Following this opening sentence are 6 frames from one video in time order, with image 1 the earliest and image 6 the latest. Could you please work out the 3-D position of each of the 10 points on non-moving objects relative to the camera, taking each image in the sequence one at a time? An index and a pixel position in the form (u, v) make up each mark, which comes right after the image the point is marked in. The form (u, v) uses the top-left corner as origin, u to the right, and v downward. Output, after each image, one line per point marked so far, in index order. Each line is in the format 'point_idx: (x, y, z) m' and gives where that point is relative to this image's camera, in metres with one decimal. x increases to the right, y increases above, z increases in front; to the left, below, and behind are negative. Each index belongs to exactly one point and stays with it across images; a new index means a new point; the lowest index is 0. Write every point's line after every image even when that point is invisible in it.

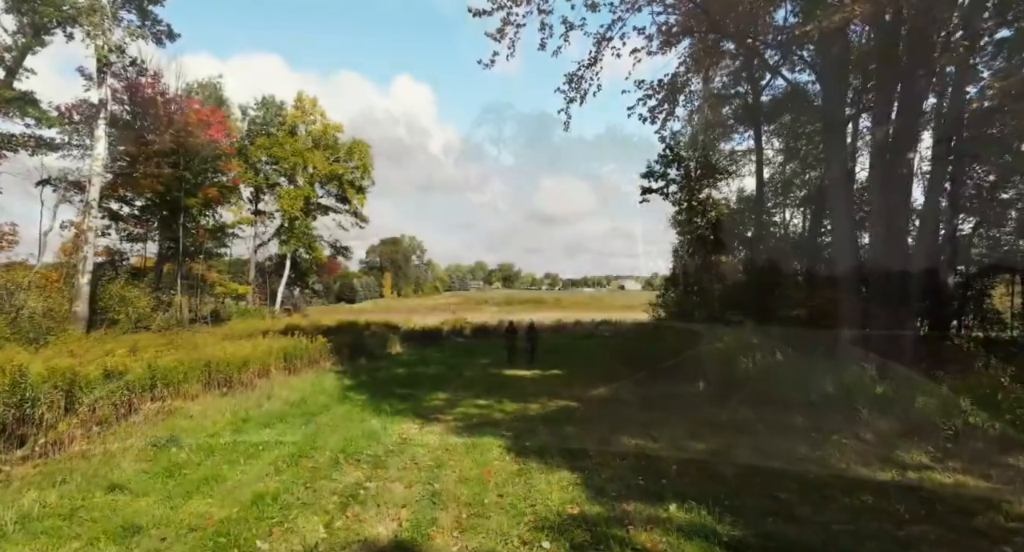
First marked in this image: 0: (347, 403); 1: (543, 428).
0: (-3.0, -2.3, +10.8) m
1: (+0.5, -2.2, +8.6) m
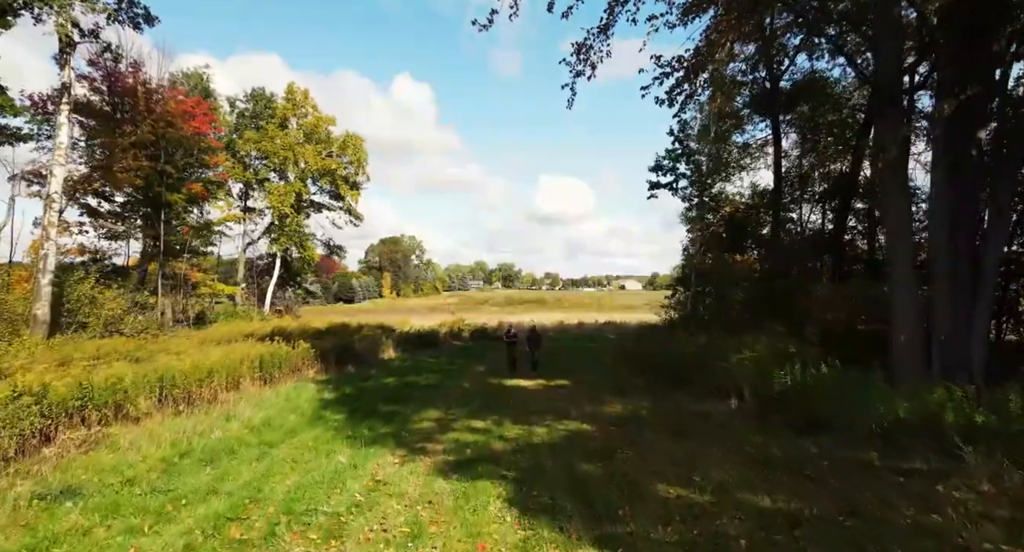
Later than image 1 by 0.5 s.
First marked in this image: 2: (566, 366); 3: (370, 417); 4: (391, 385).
0: (-3.0, -2.3, +9.1) m
1: (+0.5, -2.2, +6.9) m
2: (+1.7, -2.9, +18.7) m
3: (-2.4, -2.4, +10.0) m
4: (-3.1, -2.8, +15.0) m
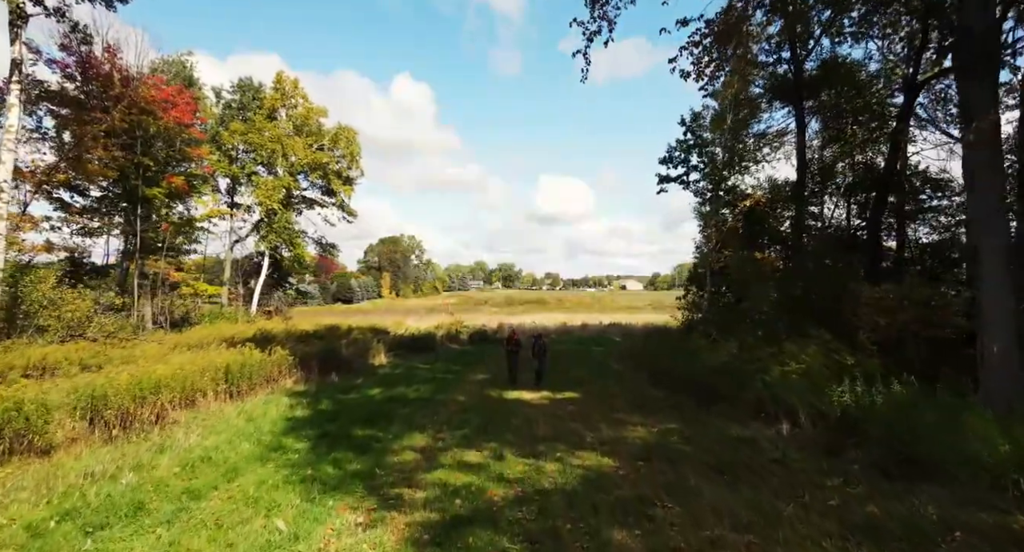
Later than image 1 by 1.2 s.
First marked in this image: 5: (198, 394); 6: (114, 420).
0: (-3.0, -2.3, +7.3) m
1: (+0.5, -2.2, +5.1) m
2: (+1.8, -2.8, +16.8) m
3: (-2.4, -2.4, +8.2) m
4: (-3.1, -2.8, +13.2) m
5: (-6.2, -2.3, +11.6) m
6: (-6.2, -2.3, +9.2) m
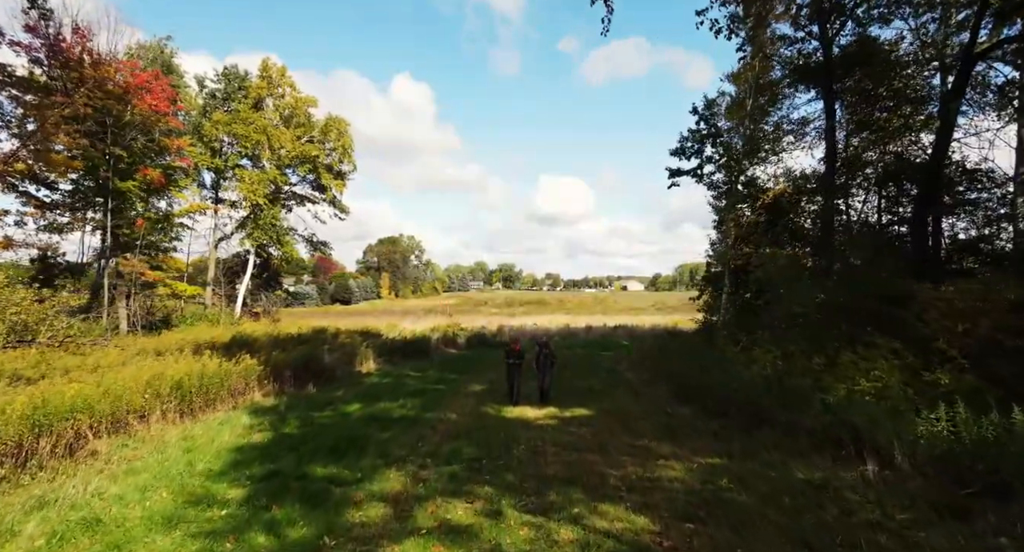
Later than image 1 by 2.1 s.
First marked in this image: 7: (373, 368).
0: (-2.9, -2.2, +5.3) m
1: (+0.5, -2.1, +3.1) m
2: (+1.8, -2.8, +14.9) m
3: (-2.4, -2.3, +6.2) m
4: (-3.0, -2.7, +11.2) m
5: (-6.2, -2.3, +9.6) m
6: (-6.2, -2.2, +7.2) m
7: (-4.7, -3.1, +19.8) m
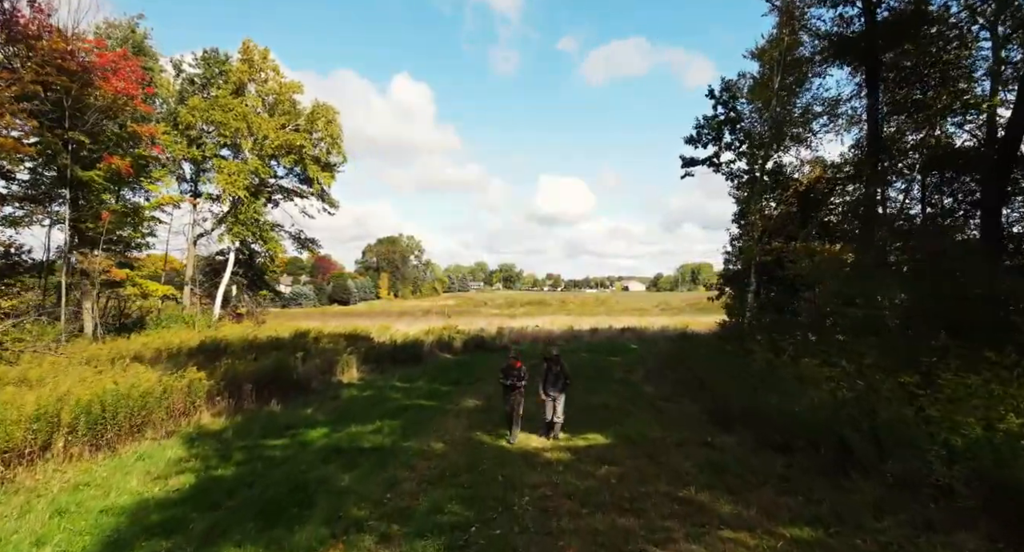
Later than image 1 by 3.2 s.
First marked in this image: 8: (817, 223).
0: (-2.9, -2.2, +3.0) m
1: (+0.5, -2.0, +0.8) m
2: (+1.8, -2.7, +12.5) m
3: (-2.4, -2.2, +3.9) m
4: (-3.0, -2.6, +8.9) m
5: (-6.2, -2.2, +7.3) m
6: (-6.2, -2.1, +4.9) m
7: (-4.7, -3.0, +17.5) m
8: (+9.9, +1.8, +18.7) m
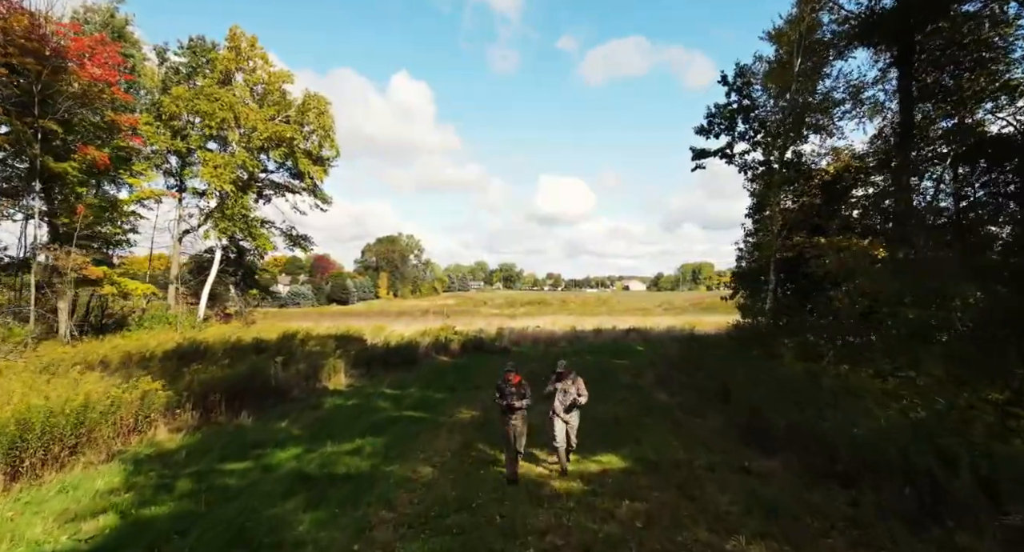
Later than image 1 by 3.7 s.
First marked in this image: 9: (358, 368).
0: (-2.9, -2.1, +1.6) m
1: (+0.6, -2.0, -0.6) m
2: (+1.8, -2.7, +11.1) m
3: (-2.4, -2.2, +2.5) m
4: (-3.0, -2.6, +7.5) m
5: (-6.1, -2.1, +5.9) m
6: (-6.2, -2.0, +3.5) m
7: (-4.7, -2.9, +16.0) m
8: (+9.9, +1.9, +17.3) m
9: (-5.0, -2.9, +18.7) m
